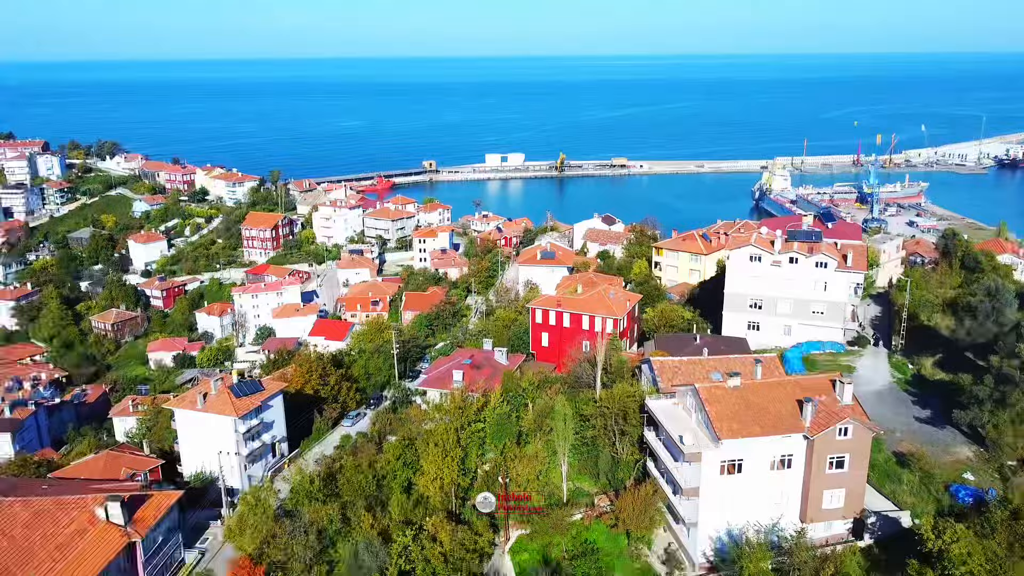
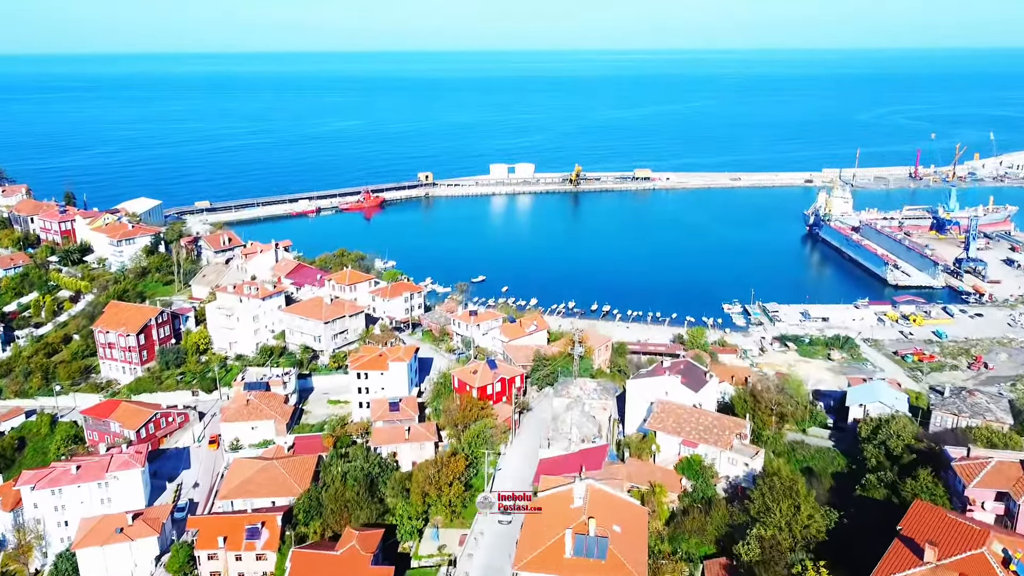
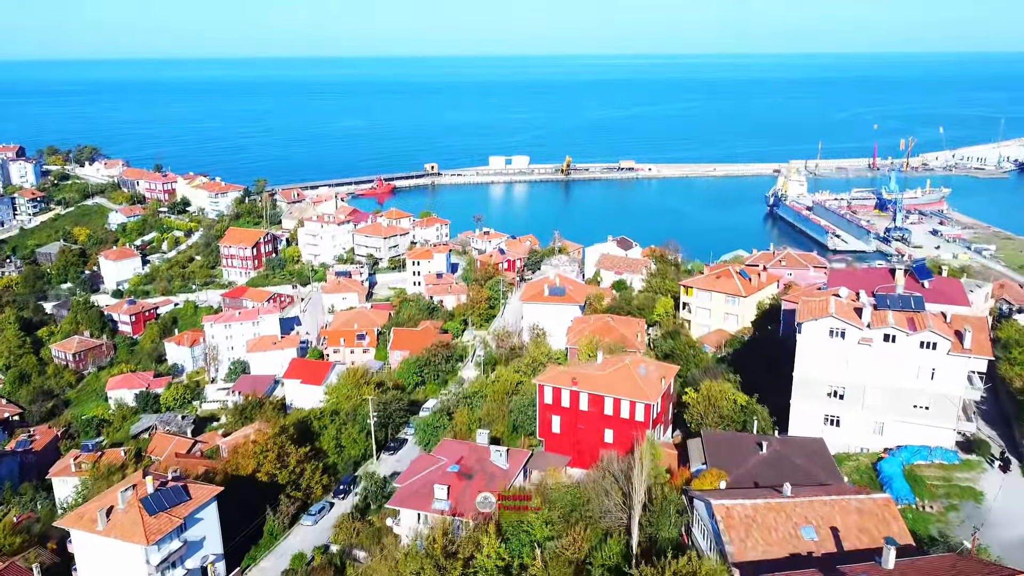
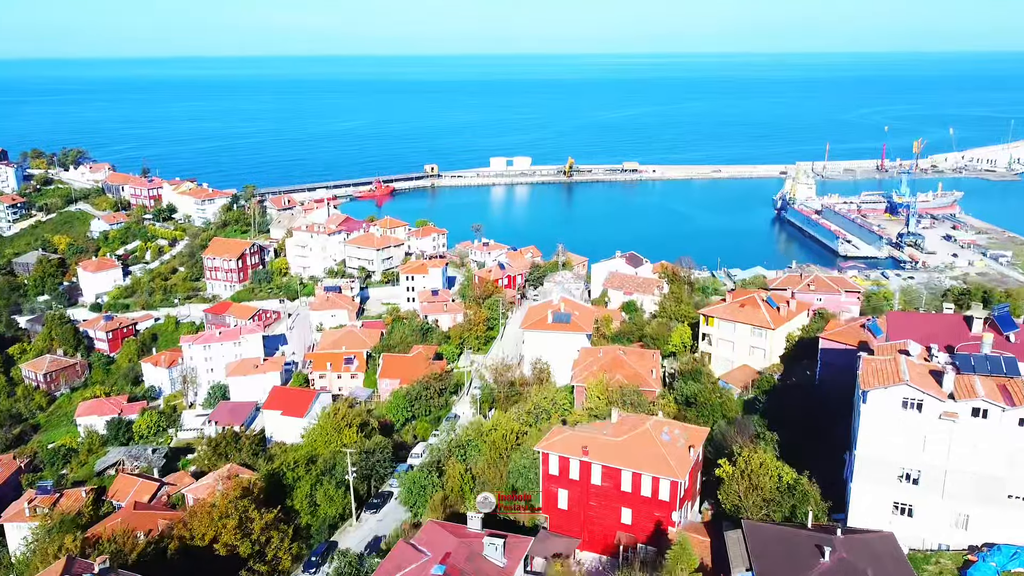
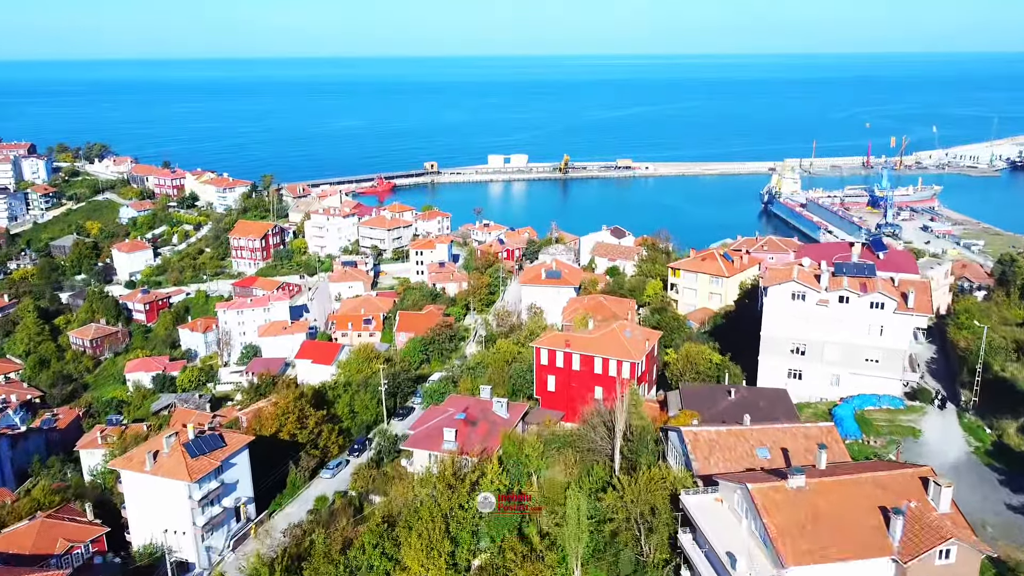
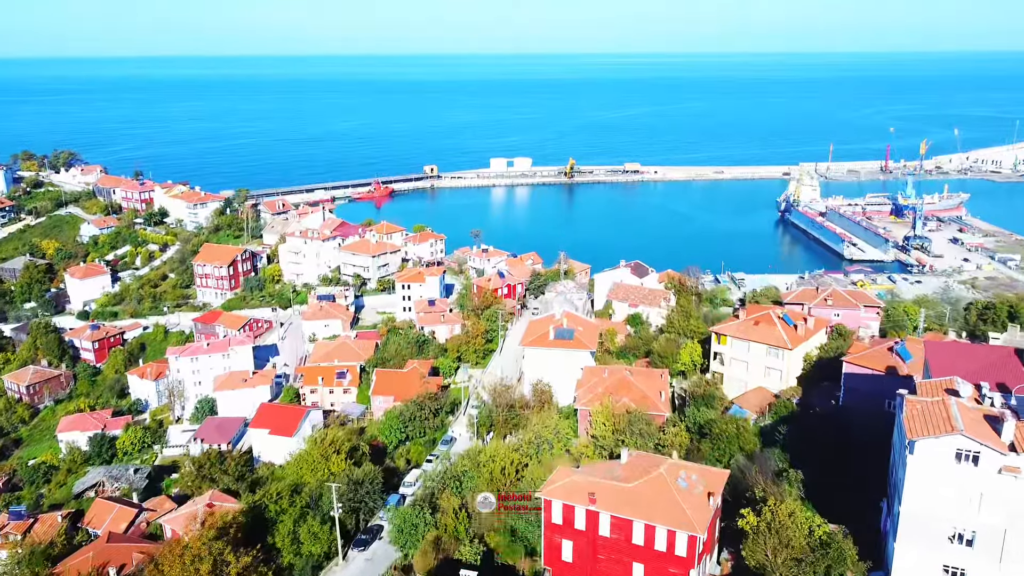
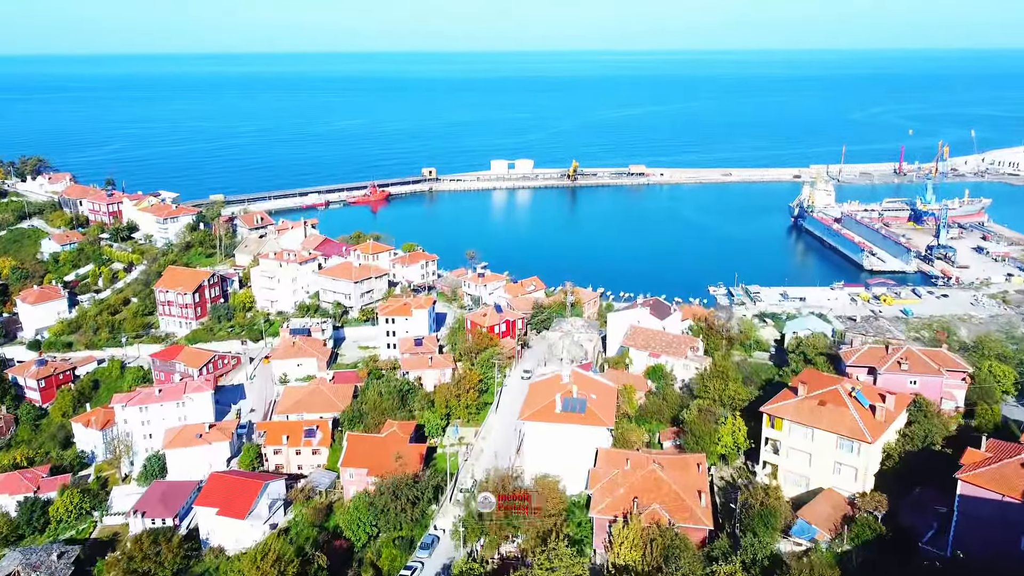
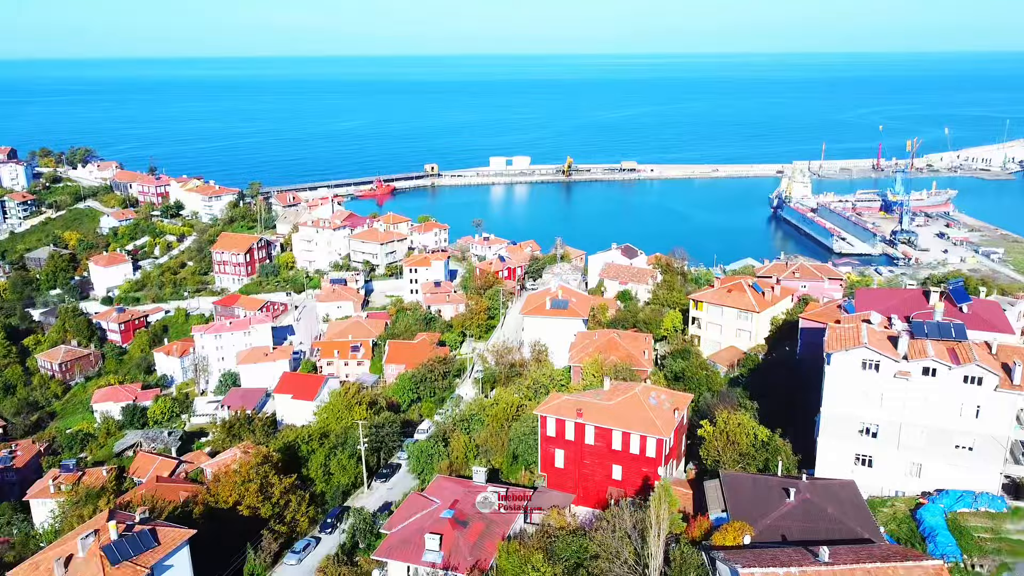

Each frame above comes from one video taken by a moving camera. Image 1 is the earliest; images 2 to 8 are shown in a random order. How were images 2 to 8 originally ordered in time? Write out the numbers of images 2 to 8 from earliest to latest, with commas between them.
5, 3, 8, 4, 6, 7, 2
